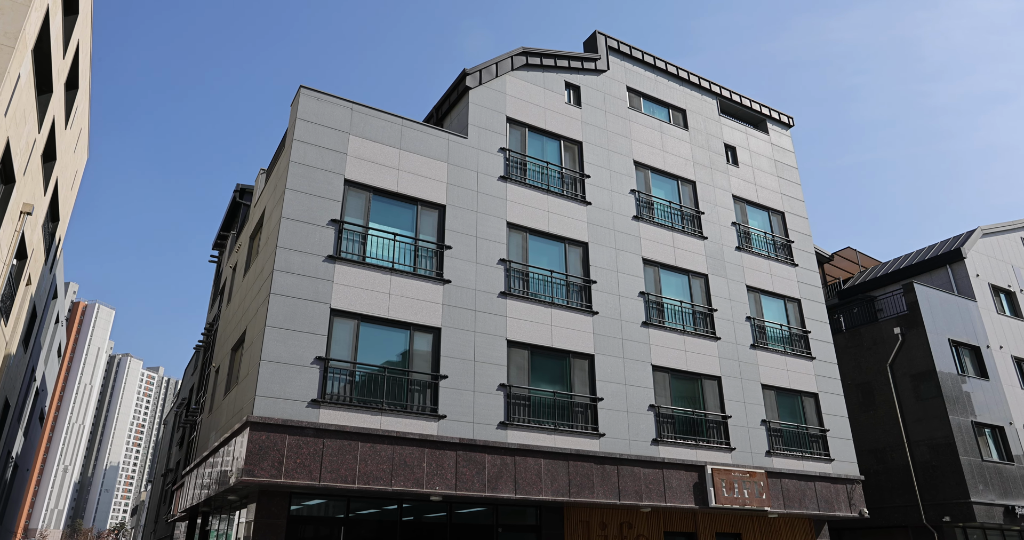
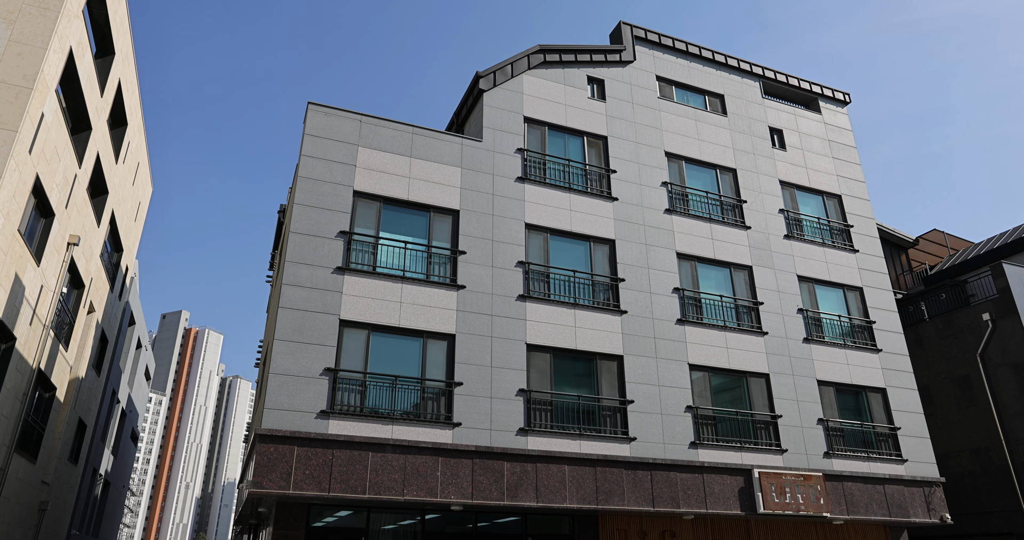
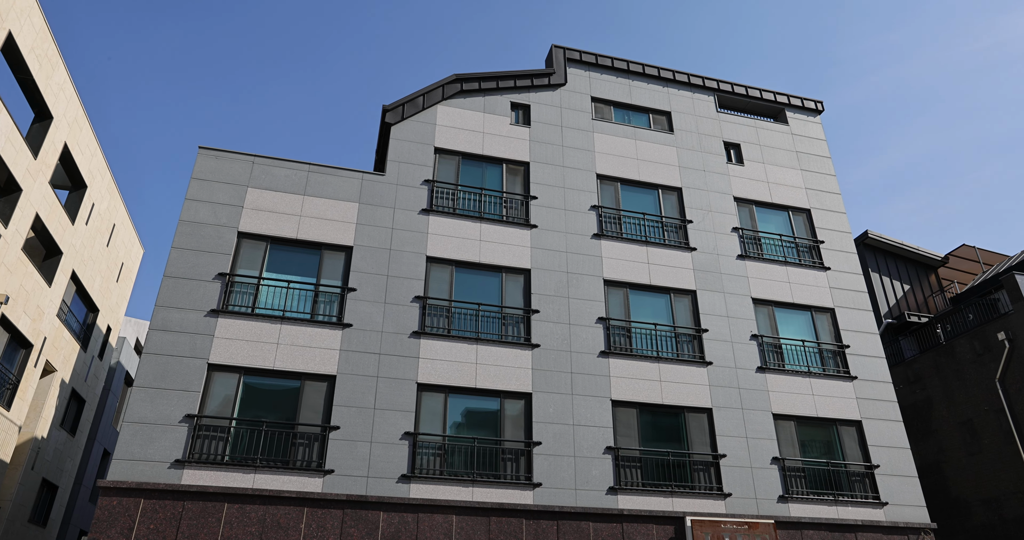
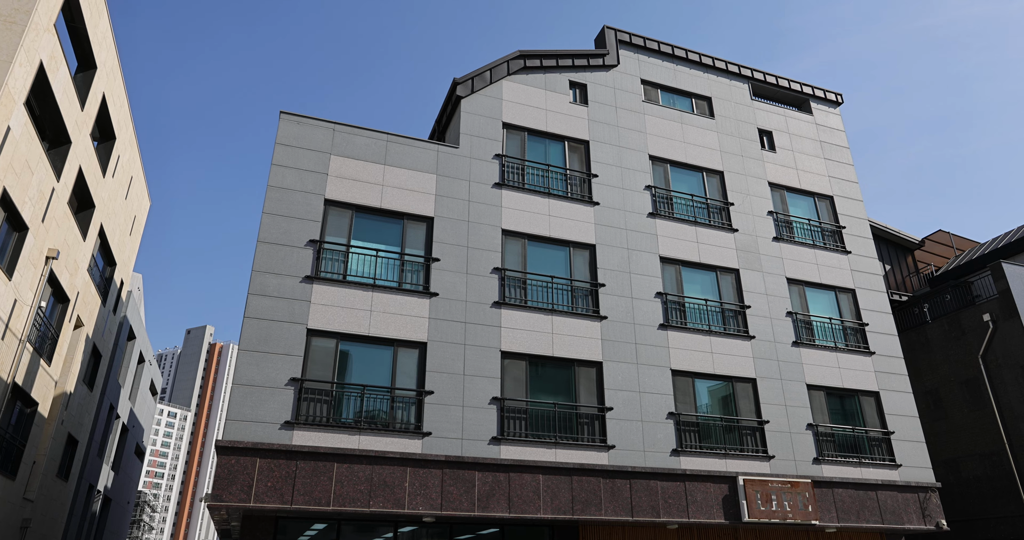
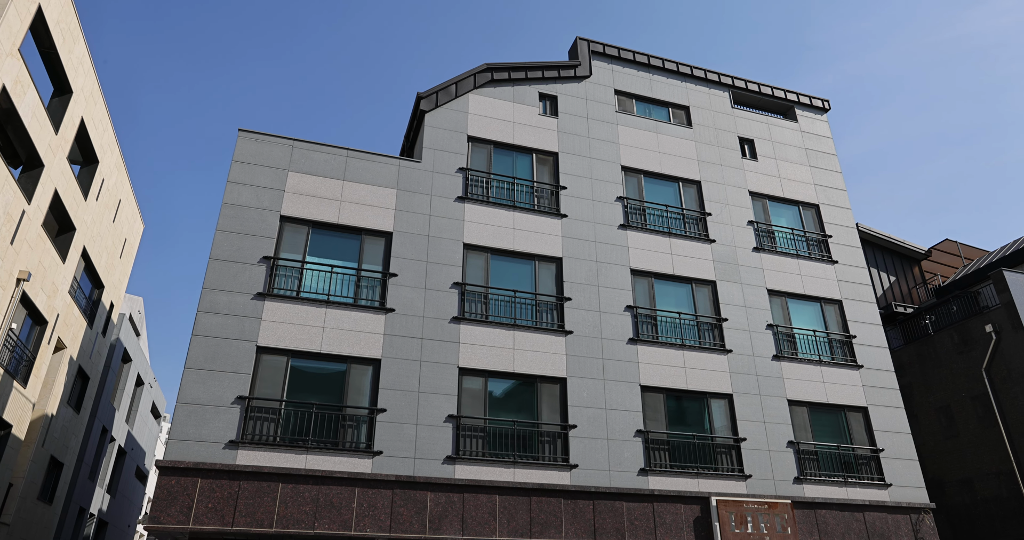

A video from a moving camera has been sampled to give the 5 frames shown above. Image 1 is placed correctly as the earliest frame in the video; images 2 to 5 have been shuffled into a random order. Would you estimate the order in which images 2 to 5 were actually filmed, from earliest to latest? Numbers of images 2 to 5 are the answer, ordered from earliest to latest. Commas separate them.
2, 4, 5, 3
